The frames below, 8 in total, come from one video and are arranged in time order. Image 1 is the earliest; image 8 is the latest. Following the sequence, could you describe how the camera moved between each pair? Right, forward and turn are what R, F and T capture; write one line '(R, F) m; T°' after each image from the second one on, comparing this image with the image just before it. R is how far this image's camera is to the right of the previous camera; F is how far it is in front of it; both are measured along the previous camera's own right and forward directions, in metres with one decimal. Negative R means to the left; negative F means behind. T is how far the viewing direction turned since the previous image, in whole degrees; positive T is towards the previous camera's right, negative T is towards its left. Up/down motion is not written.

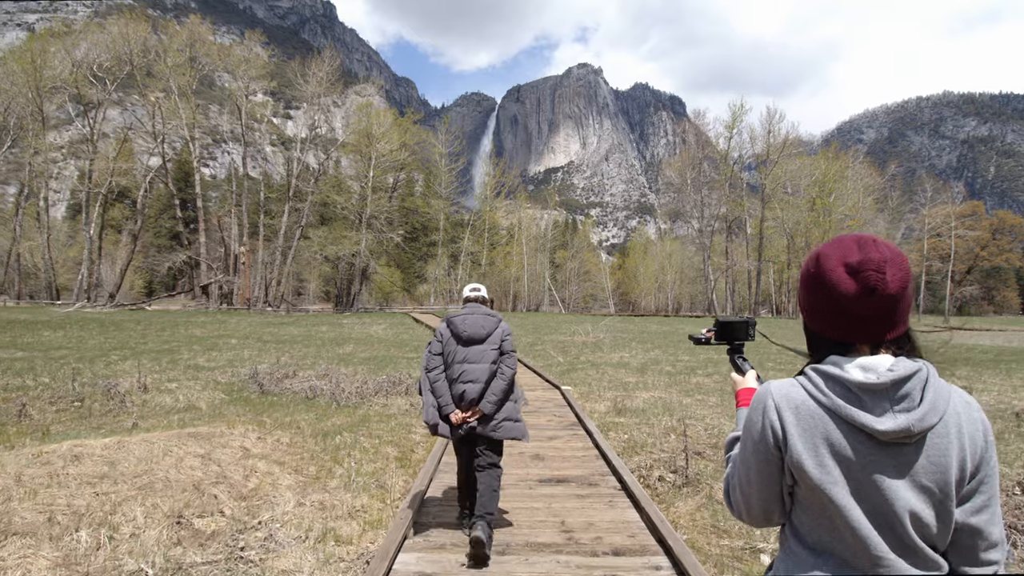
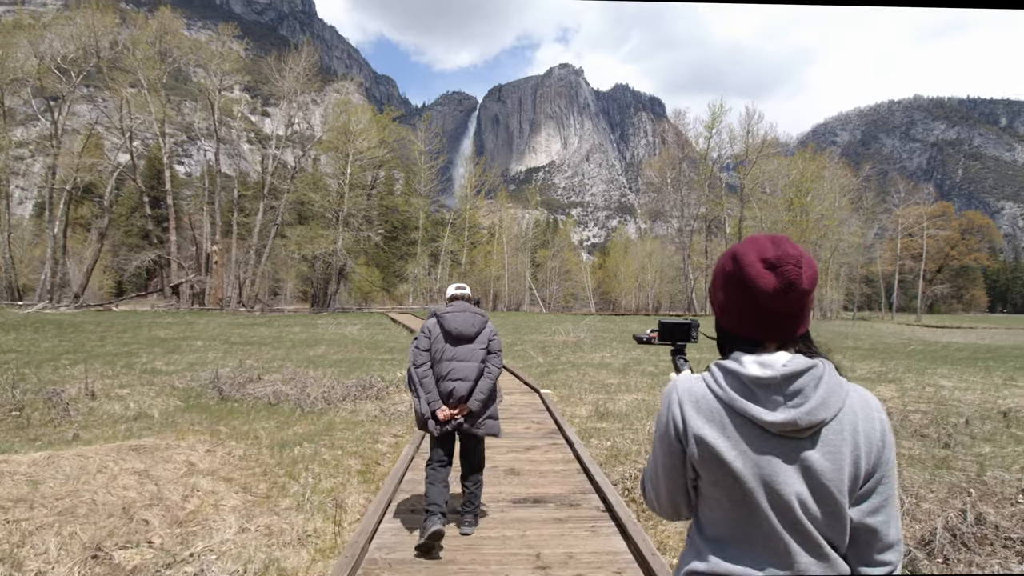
(+0.1, +0.5) m; +2°
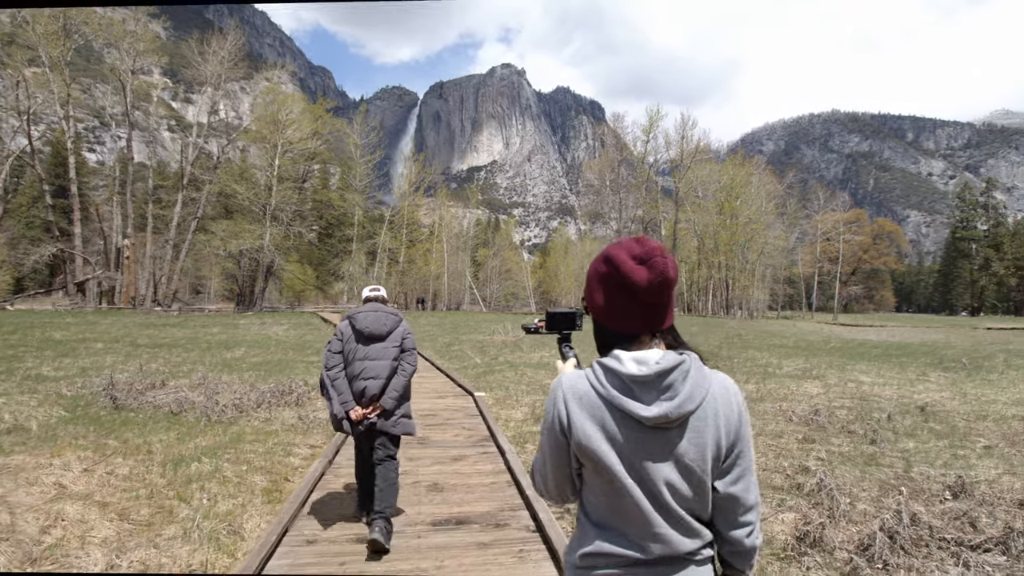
(+0.1, +0.4) m; +6°
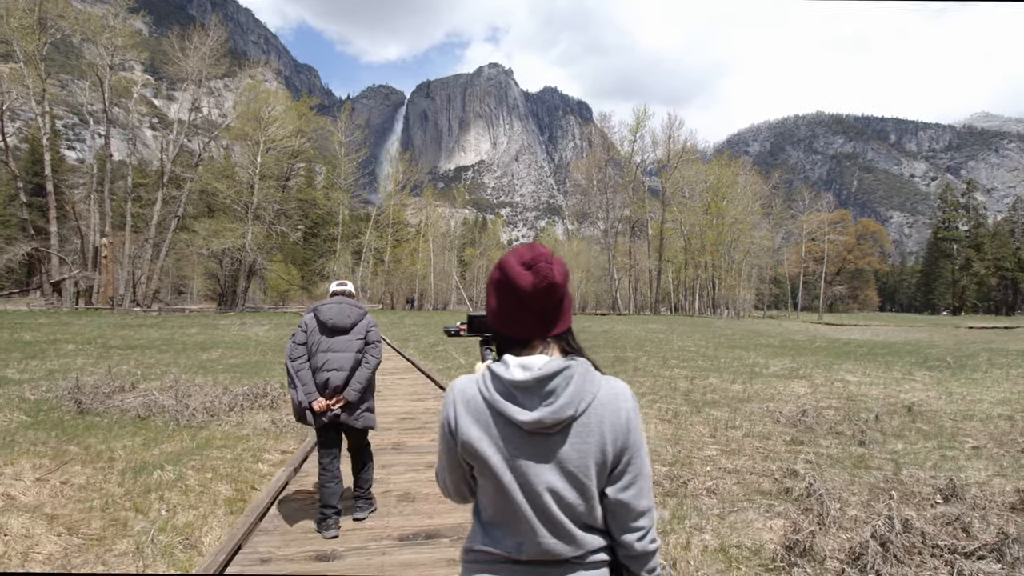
(+0.1, +0.2) m; +1°
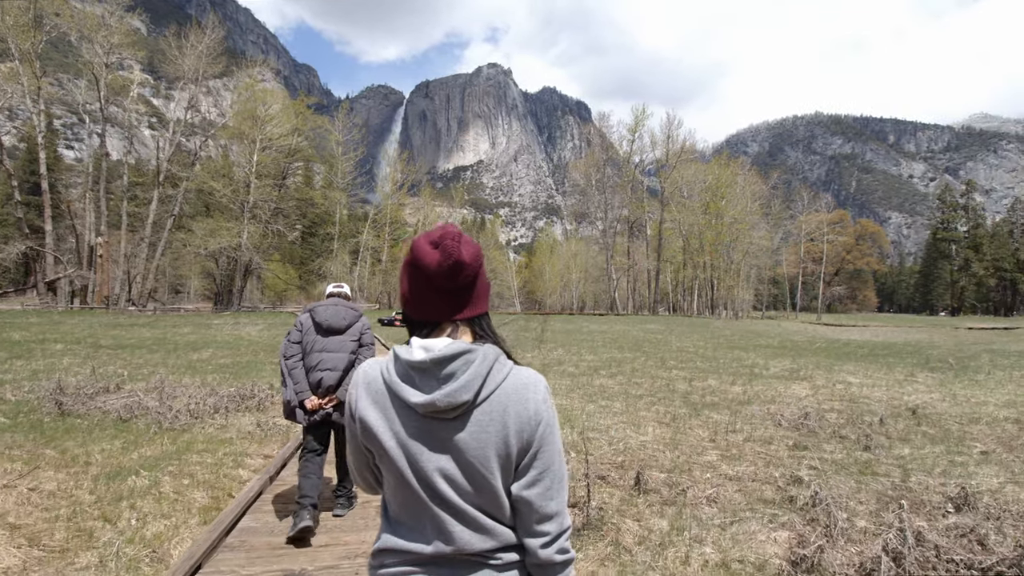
(+0.1, +0.2) m; 0°
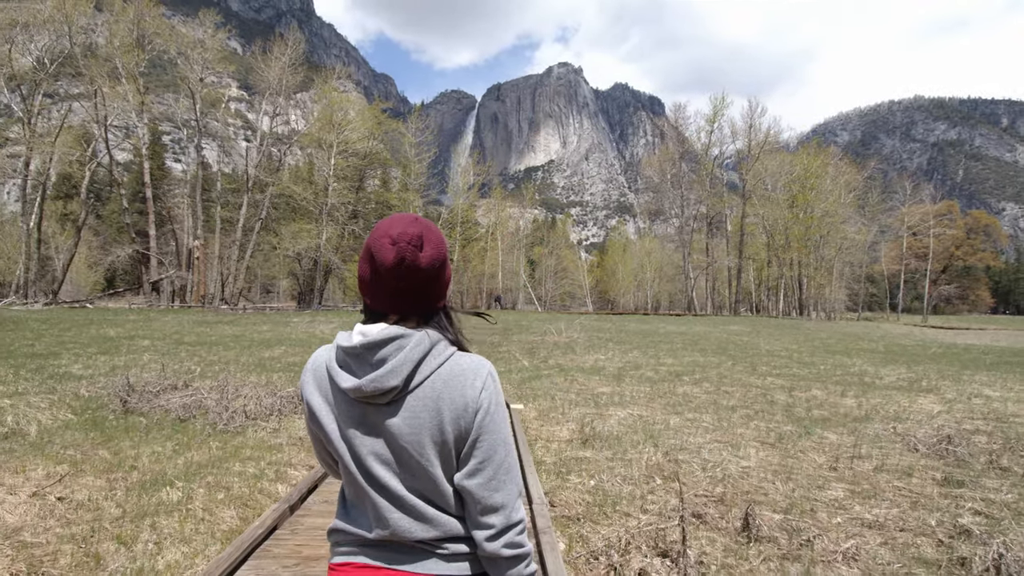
(0.0, +0.8) m; -7°
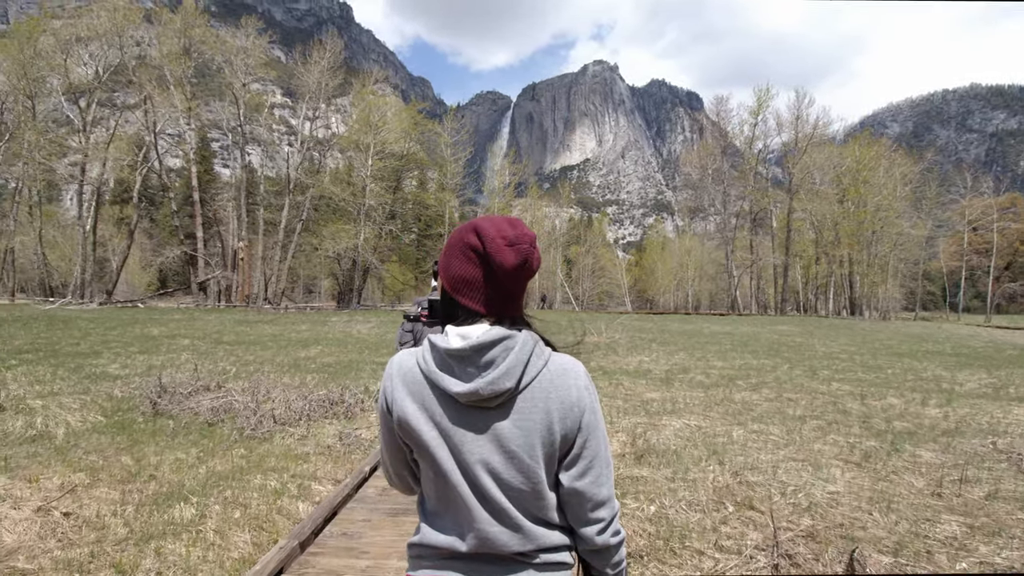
(-0.1, +0.5) m; -4°
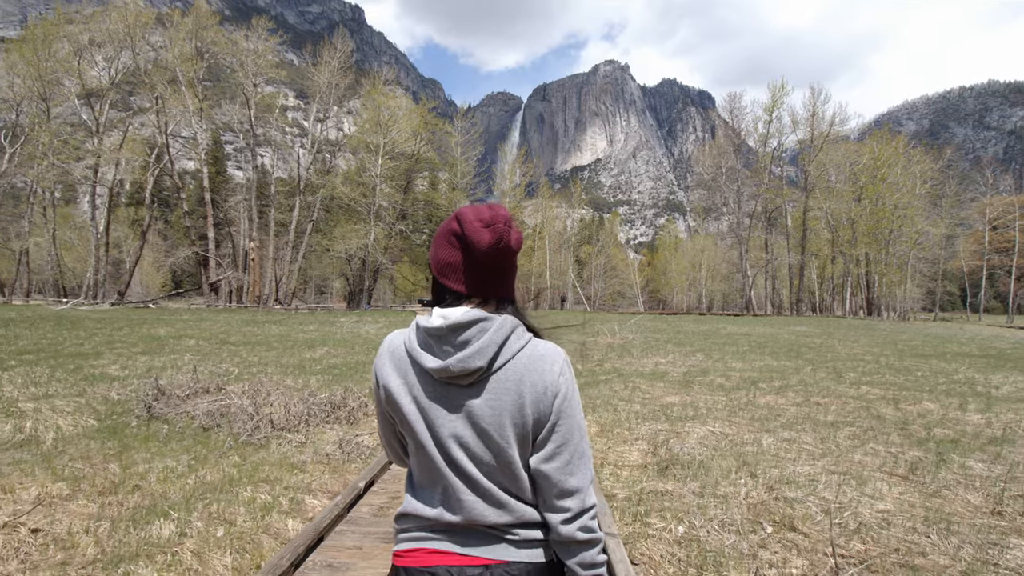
(0.0, +0.4) m; -1°
